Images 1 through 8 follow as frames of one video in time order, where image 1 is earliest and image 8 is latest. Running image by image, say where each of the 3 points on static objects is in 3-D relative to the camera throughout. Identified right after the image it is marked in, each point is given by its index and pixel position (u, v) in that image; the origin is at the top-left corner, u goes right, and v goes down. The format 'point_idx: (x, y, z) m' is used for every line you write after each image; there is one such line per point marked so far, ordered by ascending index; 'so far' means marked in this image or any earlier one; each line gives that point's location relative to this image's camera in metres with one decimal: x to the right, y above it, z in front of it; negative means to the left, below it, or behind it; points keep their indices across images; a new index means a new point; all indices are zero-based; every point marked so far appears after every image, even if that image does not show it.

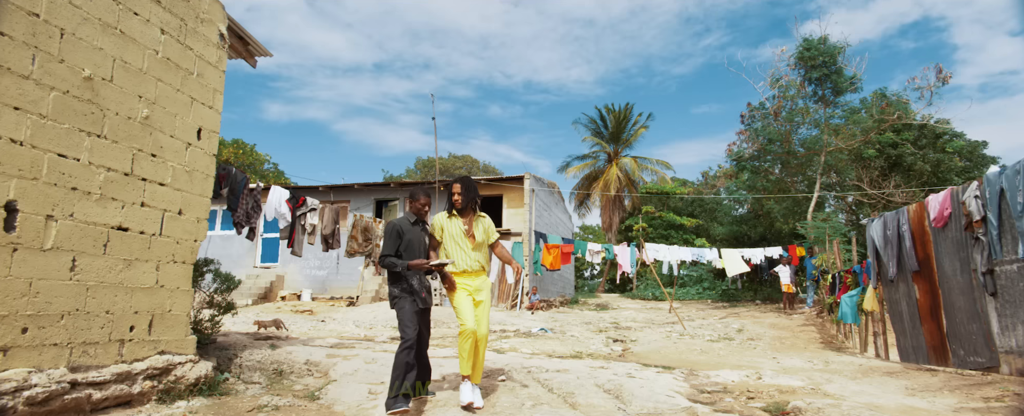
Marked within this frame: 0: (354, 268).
0: (-6.1, -2.3, +19.0) m
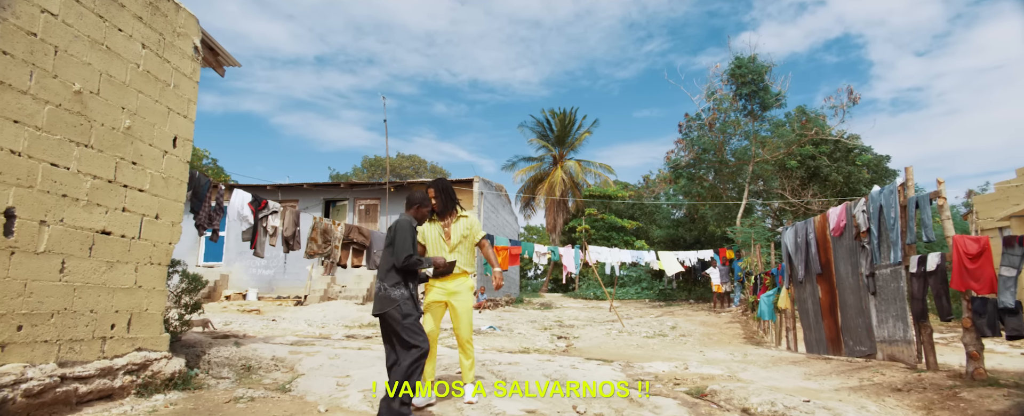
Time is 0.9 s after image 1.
0: (-8.0, -2.3, +18.7) m
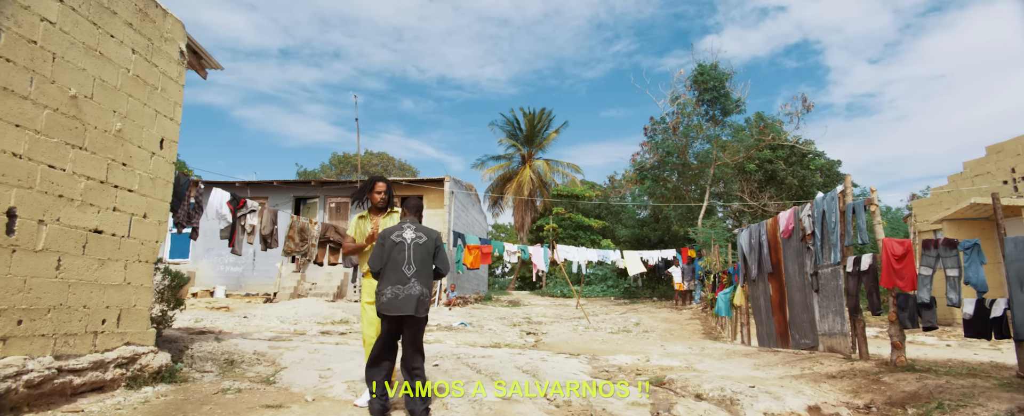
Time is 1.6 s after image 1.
0: (-9.2, -2.1, +18.6) m
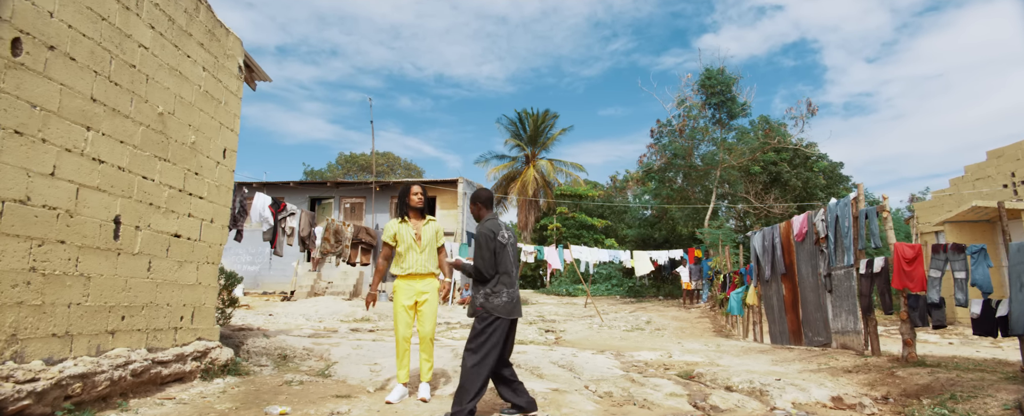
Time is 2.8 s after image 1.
0: (-8.7, -2.2, +19.0) m
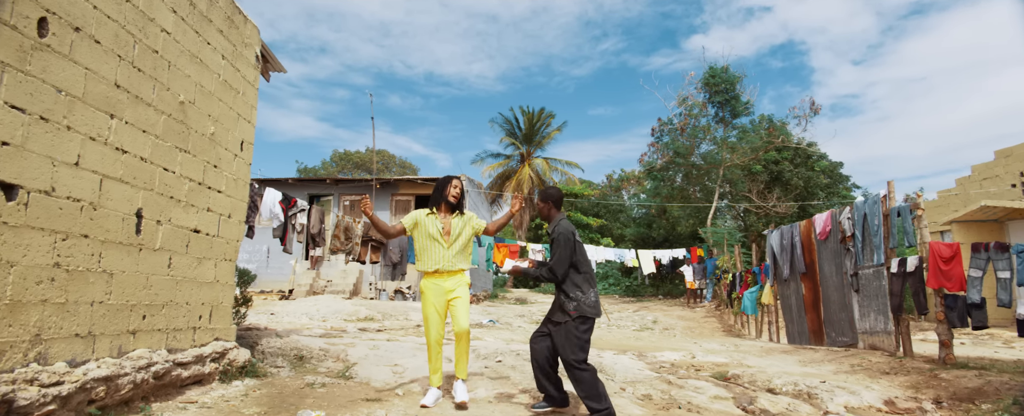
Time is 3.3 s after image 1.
0: (-8.6, -2.0, +18.7) m
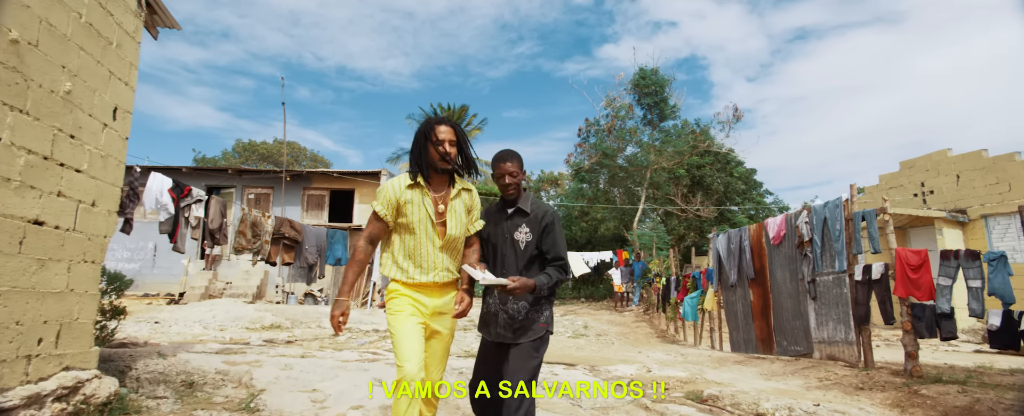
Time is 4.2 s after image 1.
0: (-11.0, -1.7, +16.2) m
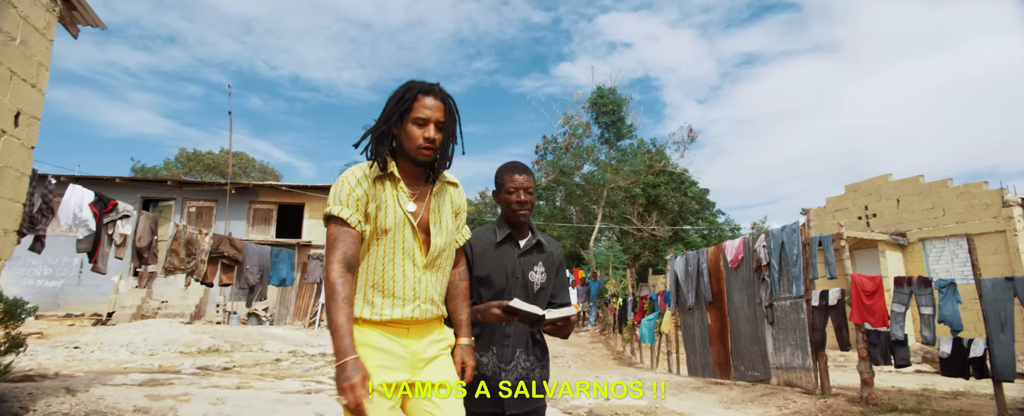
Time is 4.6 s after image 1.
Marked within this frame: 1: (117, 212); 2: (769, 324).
0: (-12.4, -2.1, +14.9) m
1: (-5.2, 0.0, +6.5) m
2: (+3.5, -1.6, +6.7) m
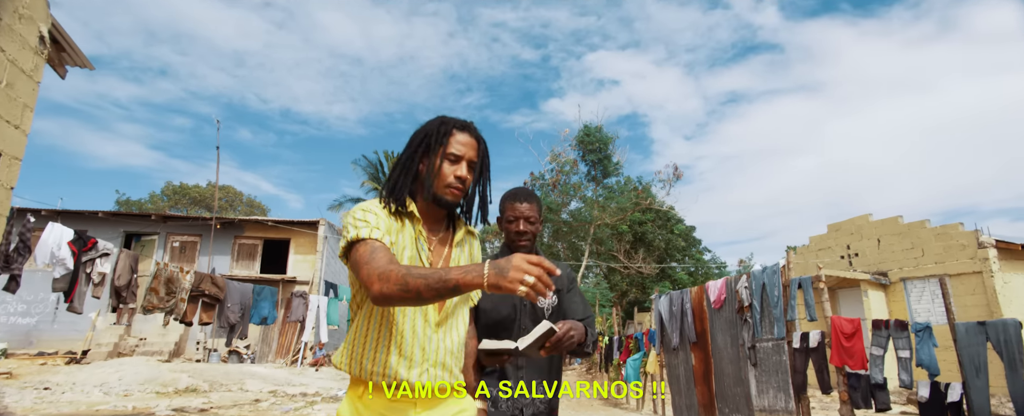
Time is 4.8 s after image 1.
0: (-12.7, -3.1, +14.6) m
1: (-5.4, -0.5, +6.4) m
2: (+3.3, -2.2, +6.7) m
